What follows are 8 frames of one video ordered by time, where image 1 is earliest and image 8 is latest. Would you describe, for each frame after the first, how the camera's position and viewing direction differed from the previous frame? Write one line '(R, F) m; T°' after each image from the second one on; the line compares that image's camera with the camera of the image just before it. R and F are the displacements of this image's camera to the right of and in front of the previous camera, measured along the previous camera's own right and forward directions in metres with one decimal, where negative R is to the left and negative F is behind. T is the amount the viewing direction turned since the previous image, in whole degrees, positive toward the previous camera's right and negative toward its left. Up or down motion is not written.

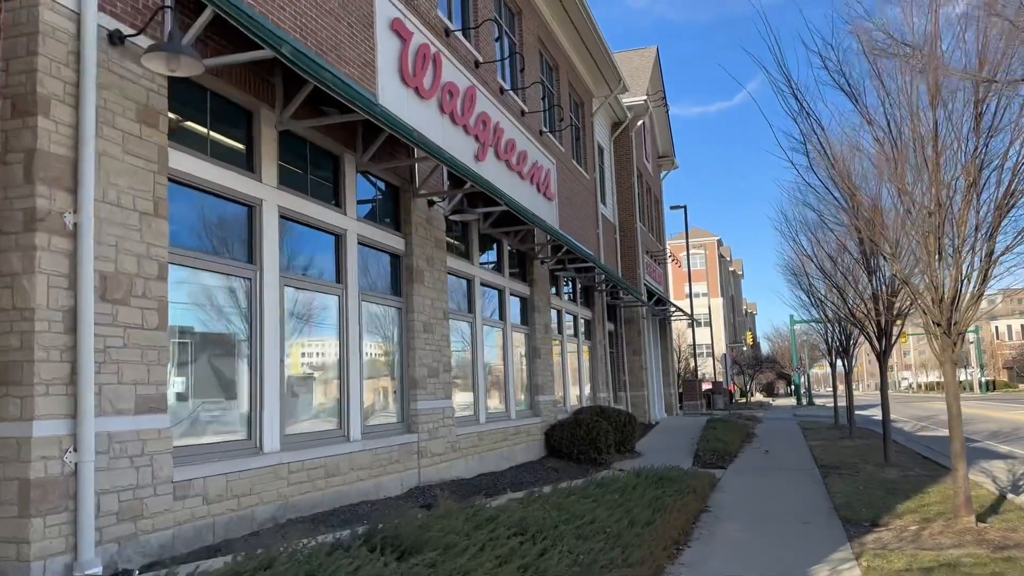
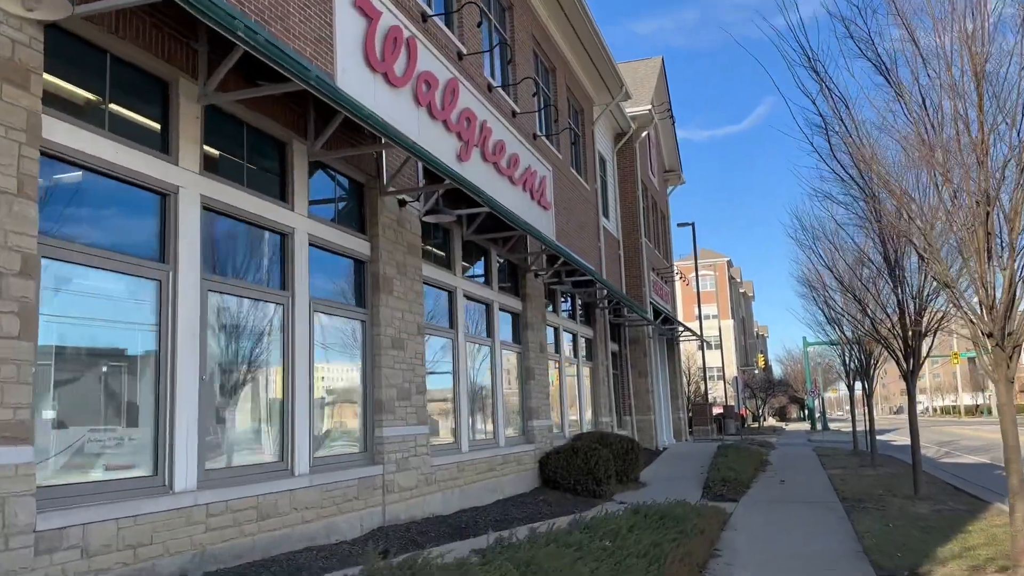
(+0.3, +1.2) m; -1°
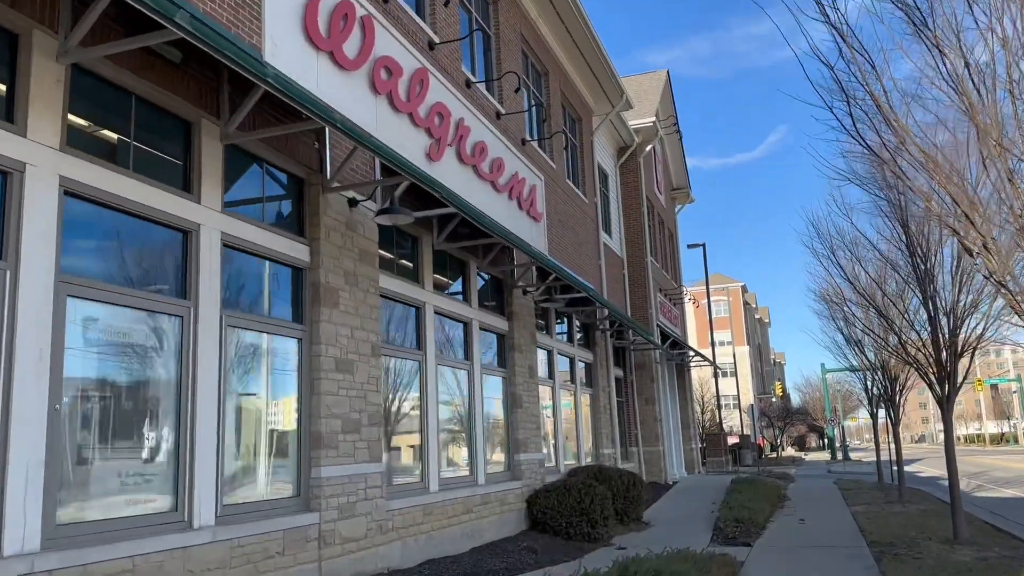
(+0.5, +1.4) m; -1°
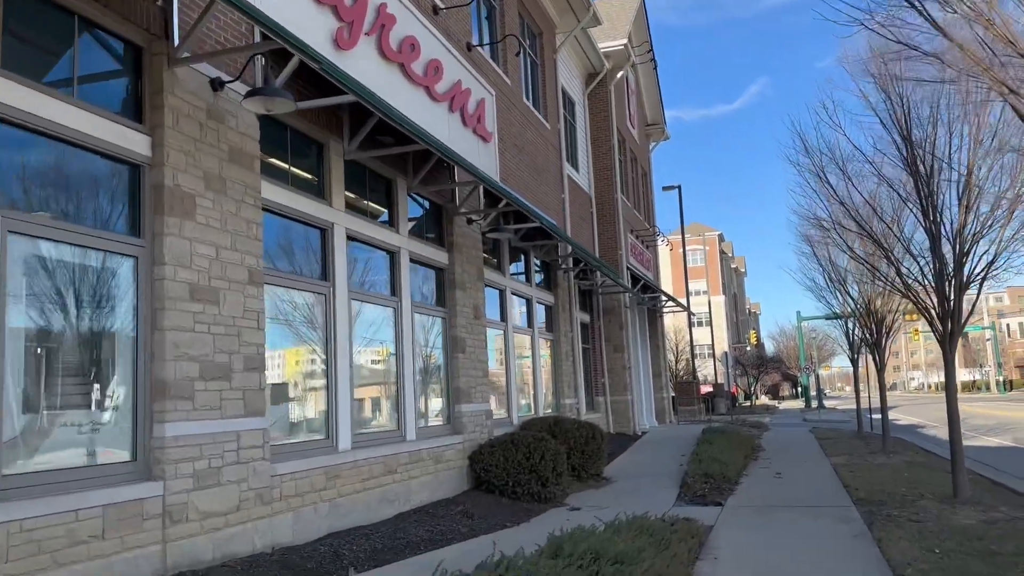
(+0.5, +1.7) m; +2°
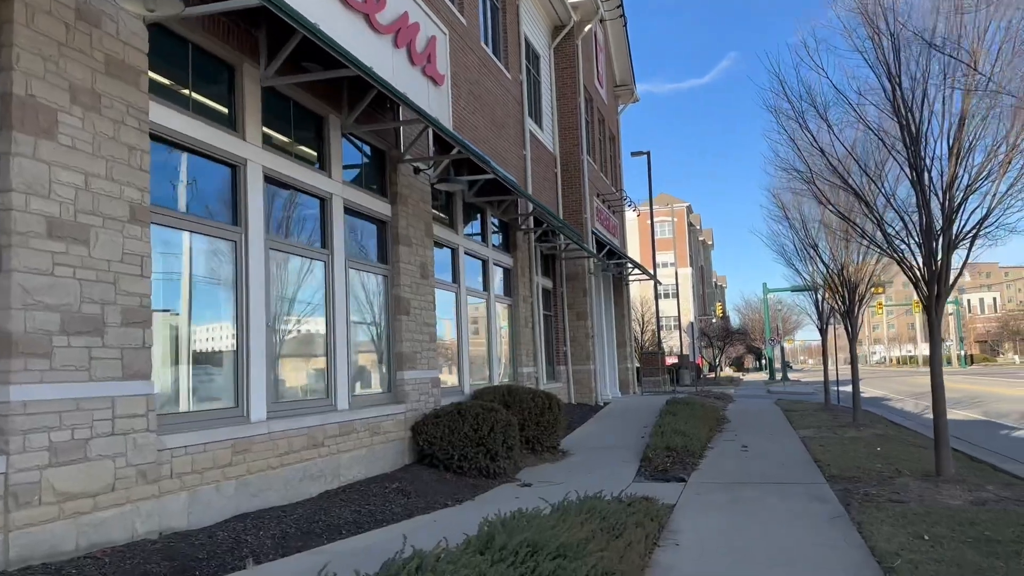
(+0.2, +0.9) m; +2°
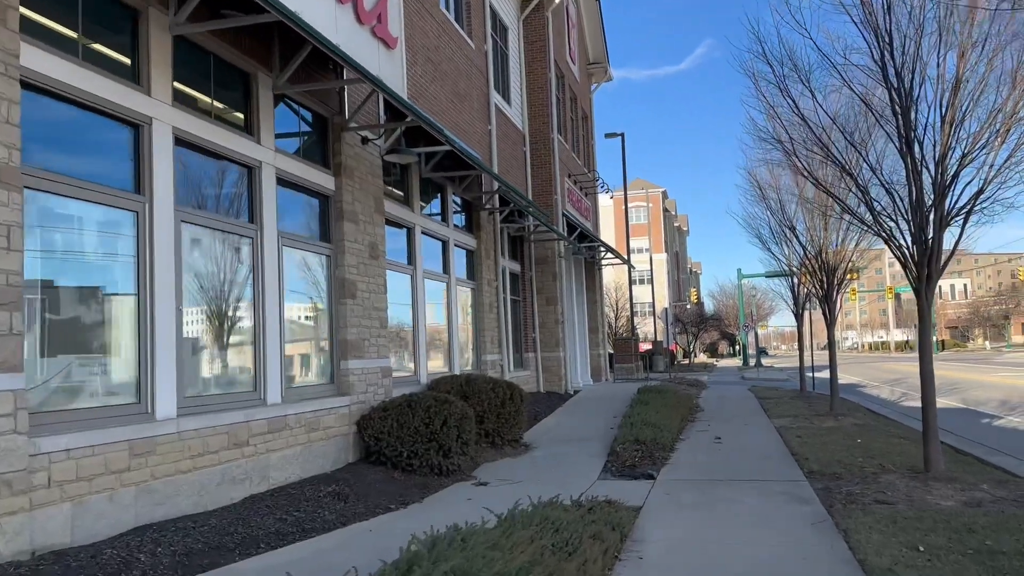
(+0.2, +0.8) m; +2°
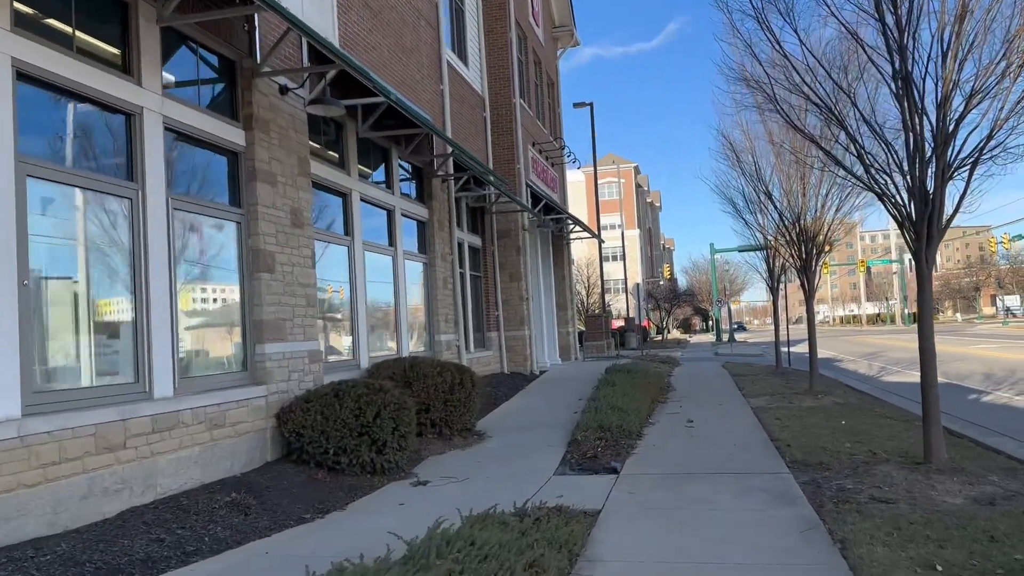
(+0.3, +1.1) m; +2°
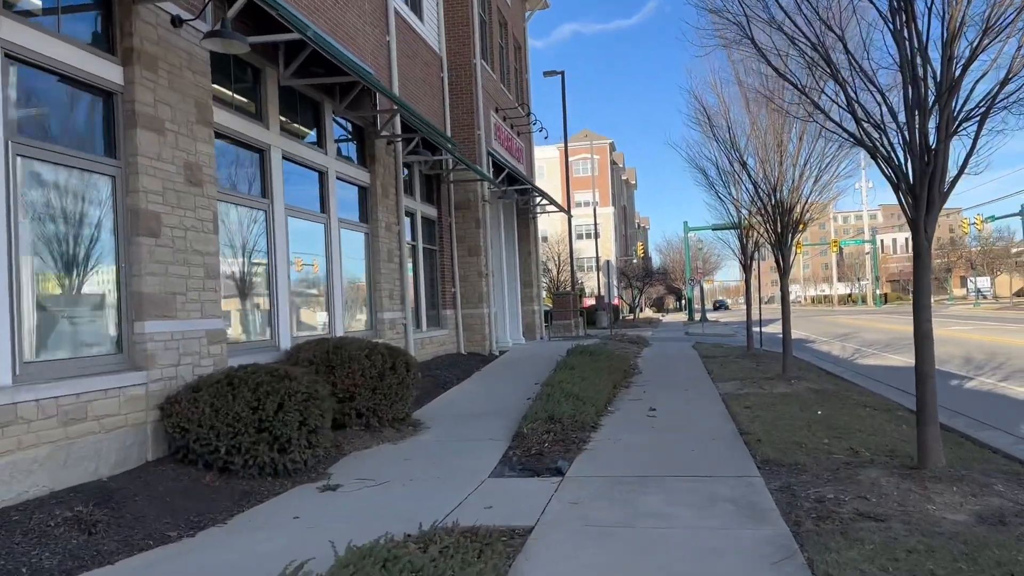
(+0.4, +1.1) m; +2°
